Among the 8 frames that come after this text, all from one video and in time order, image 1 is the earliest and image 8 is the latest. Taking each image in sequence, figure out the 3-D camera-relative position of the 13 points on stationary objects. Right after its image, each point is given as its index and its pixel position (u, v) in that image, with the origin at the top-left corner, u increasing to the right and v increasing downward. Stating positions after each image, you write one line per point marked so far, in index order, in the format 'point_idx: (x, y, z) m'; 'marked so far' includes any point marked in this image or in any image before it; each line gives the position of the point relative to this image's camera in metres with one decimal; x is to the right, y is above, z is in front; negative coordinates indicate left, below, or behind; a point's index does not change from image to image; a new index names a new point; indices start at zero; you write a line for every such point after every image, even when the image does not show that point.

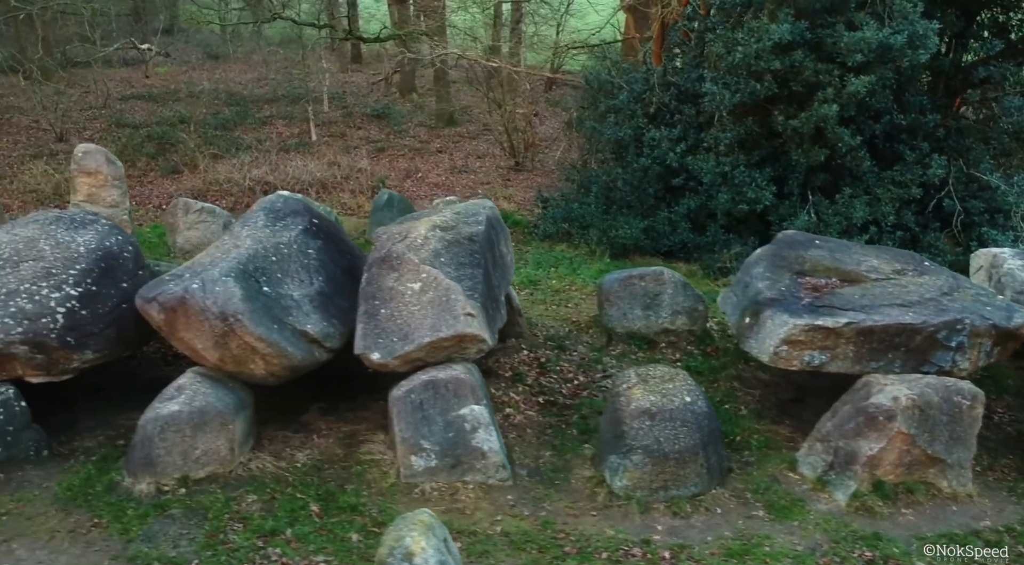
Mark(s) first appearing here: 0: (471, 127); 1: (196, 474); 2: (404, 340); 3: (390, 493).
0: (-0.9, +3.7, +18.9) m
1: (-1.4, -0.9, +3.6) m
2: (-0.5, -0.3, +3.7) m
3: (-0.6, -0.9, +3.5) m
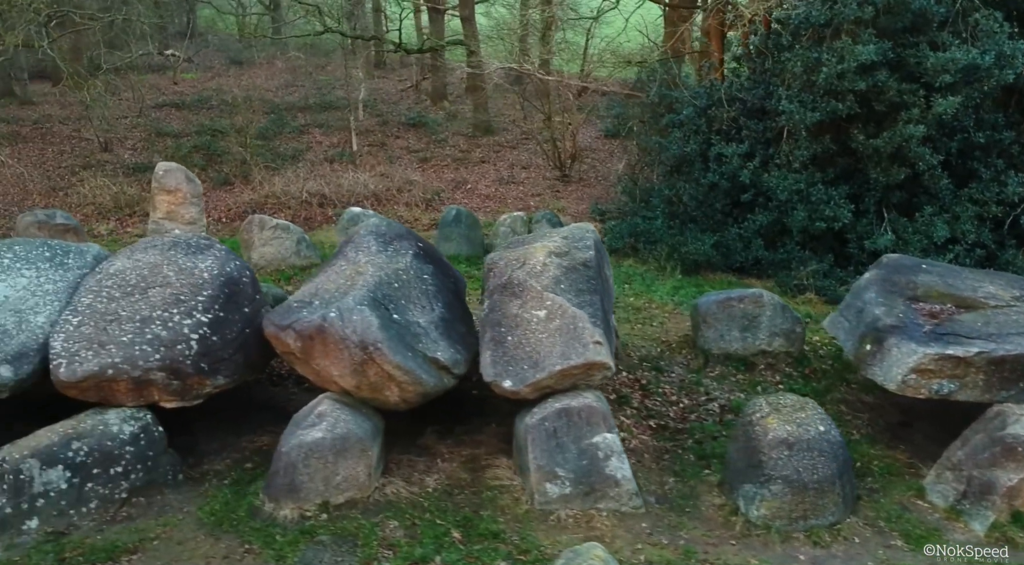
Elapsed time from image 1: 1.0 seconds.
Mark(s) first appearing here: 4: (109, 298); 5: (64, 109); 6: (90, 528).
0: (0.0, +3.5, +18.9) m
1: (-0.8, -1.0, +3.7) m
2: (+0.1, -0.4, +3.8) m
3: (+0.1, -1.1, +3.6) m
4: (-2.1, -0.1, +4.2) m
5: (-11.2, +4.4, +19.9) m
6: (-1.9, -1.1, +3.7) m
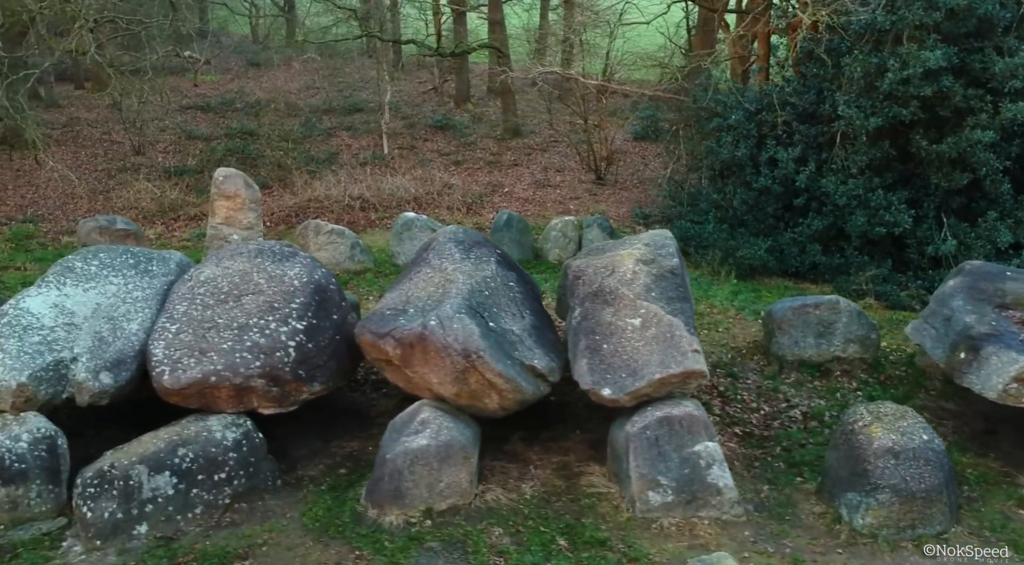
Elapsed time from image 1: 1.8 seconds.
0: (+0.6, +3.5, +19.0) m
1: (-0.3, -1.0, +3.7) m
2: (+0.6, -0.4, +3.8) m
3: (+0.5, -1.1, +3.6) m
4: (-1.7, -0.1, +4.3) m
5: (-10.6, +4.3, +20.0) m
6: (-1.5, -1.2, +3.7) m
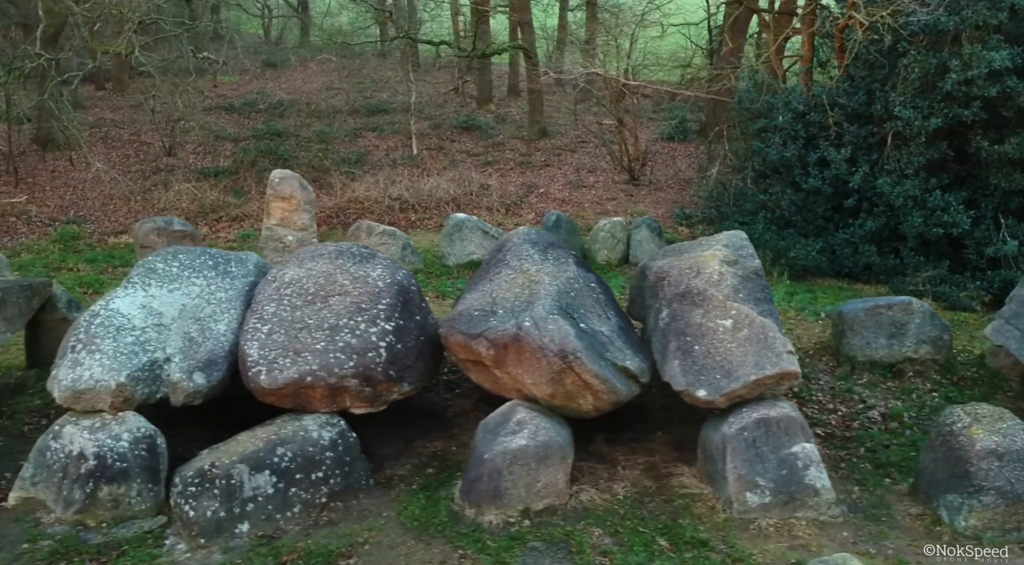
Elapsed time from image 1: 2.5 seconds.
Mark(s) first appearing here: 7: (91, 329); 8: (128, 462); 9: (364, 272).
0: (+1.3, +3.4, +19.0) m
1: (+0.1, -1.0, +3.7) m
2: (+1.0, -0.5, +3.8) m
3: (+1.0, -1.1, +3.6) m
4: (-1.2, -0.1, +4.3) m
5: (-9.9, +4.3, +20.2) m
6: (-1.0, -1.2, +3.7) m
7: (-2.2, -0.2, +4.2) m
8: (-1.8, -0.9, +3.8) m
9: (-0.9, +0.1, +4.6) m
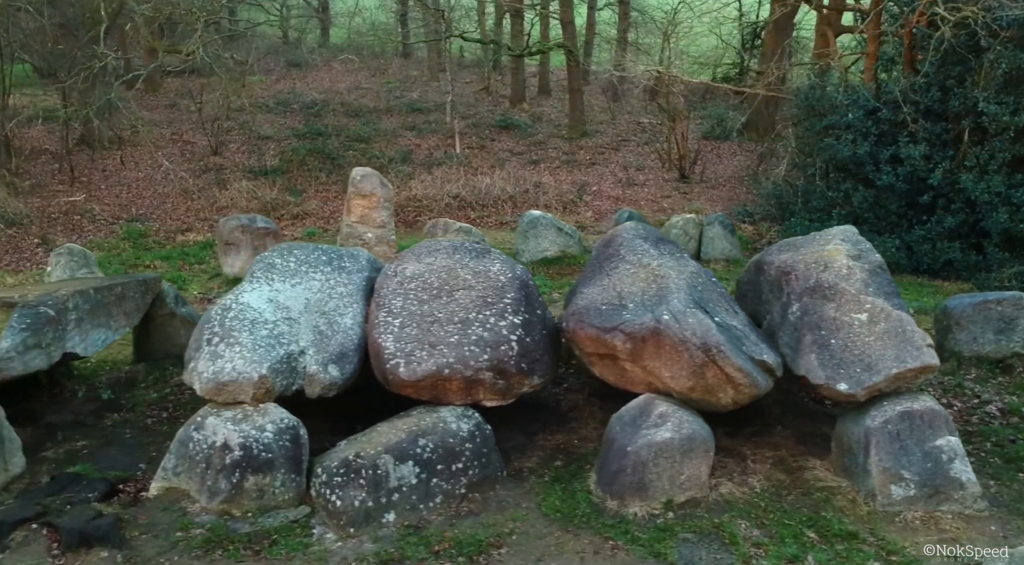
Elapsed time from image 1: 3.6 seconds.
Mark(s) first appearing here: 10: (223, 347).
0: (+2.2, +3.5, +19.0) m
1: (+0.8, -1.0, +3.7) m
2: (+1.7, -0.4, +3.8) m
3: (+1.7, -1.1, +3.7) m
4: (-0.5, -0.1, +4.4) m
5: (-8.9, +4.3, +20.4) m
6: (-0.3, -1.1, +3.8) m
7: (-1.5, -0.2, +4.3) m
8: (-1.2, -0.8, +3.9) m
9: (-0.2, +0.1, +4.6) m
10: (-1.5, -0.3, +4.1) m
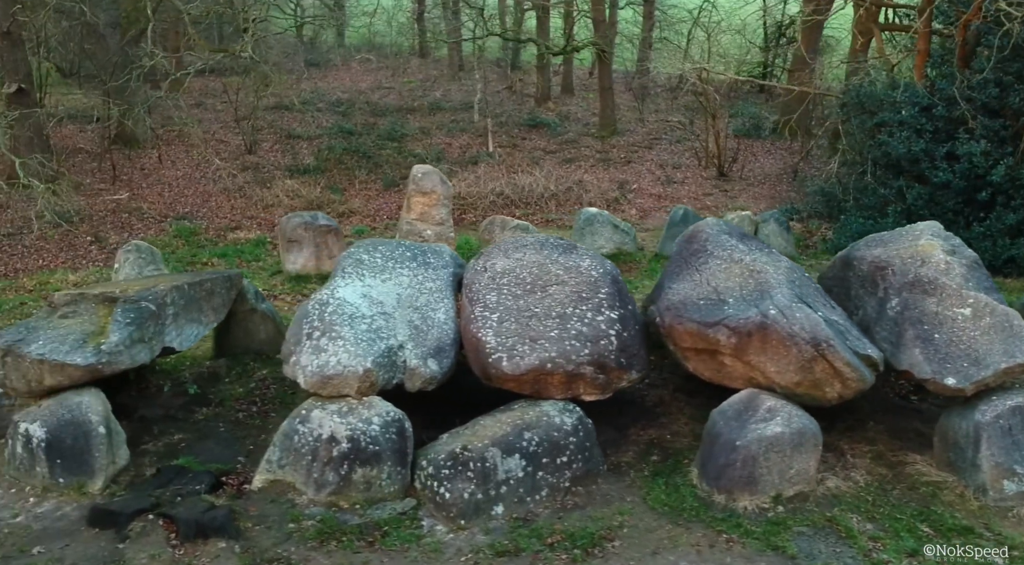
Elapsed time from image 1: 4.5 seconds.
0: (+3.0, +3.5, +19.0) m
1: (+1.3, -1.0, +3.7) m
2: (+2.2, -0.4, +3.8) m
3: (+2.2, -1.1, +3.6) m
4: (0.0, -0.1, +4.4) m
5: (-8.2, +4.4, +20.5) m
6: (+0.2, -1.1, +3.8) m
7: (-1.0, -0.2, +4.3) m
8: (-0.7, -0.8, +3.9) m
9: (+0.4, +0.1, +4.6) m
10: (-1.0, -0.3, +4.2) m
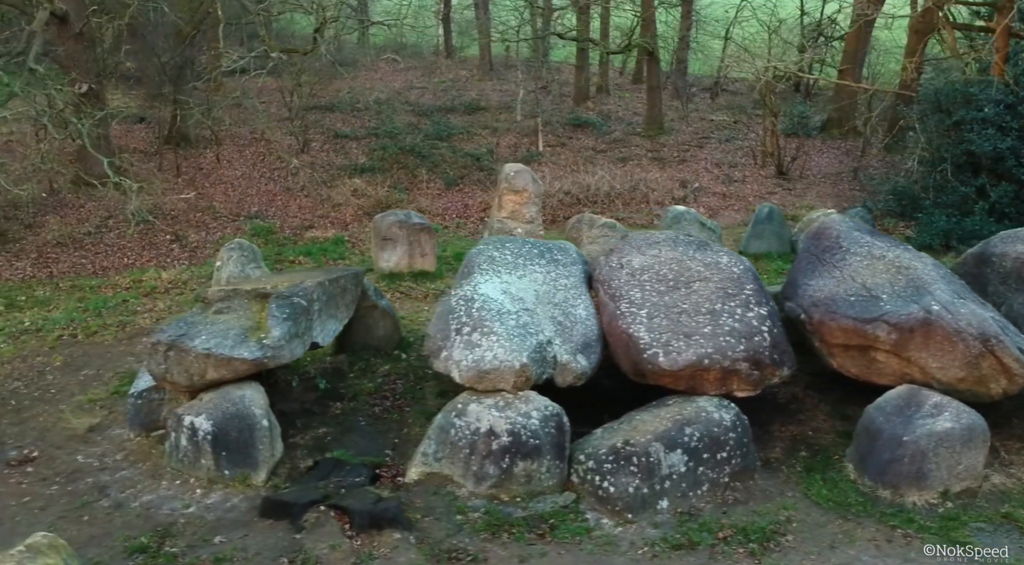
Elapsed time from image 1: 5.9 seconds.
0: (+4.1, +3.5, +18.9) m
1: (+2.1, -1.0, +3.7) m
2: (+3.0, -0.4, +3.8) m
3: (+3.0, -1.1, +3.6) m
4: (+0.8, 0.0, +4.4) m
5: (-7.0, +4.4, +20.7) m
6: (+1.0, -1.1, +3.8) m
7: (-0.2, -0.2, +4.4) m
8: (+0.1, -0.8, +4.0) m
9: (+1.2, +0.1, +4.7) m
10: (-0.2, -0.3, +4.2) m
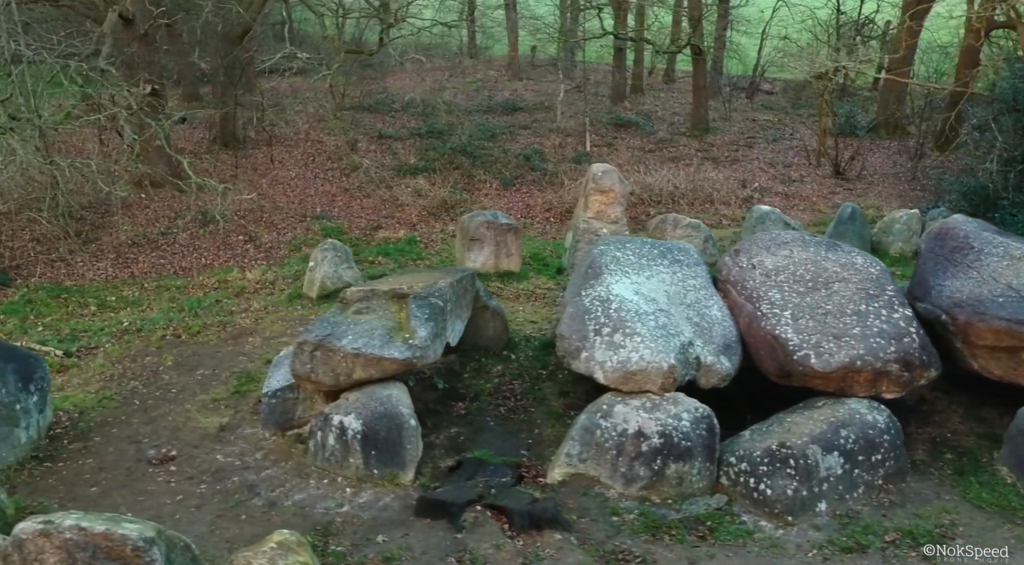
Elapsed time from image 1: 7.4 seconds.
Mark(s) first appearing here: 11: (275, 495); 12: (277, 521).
0: (+5.2, +3.5, +18.8) m
1: (+2.8, -1.0, +3.7) m
2: (+3.8, -0.4, +3.7) m
3: (+3.7, -1.1, +3.5) m
4: (+1.6, -0.1, +4.4) m
5: (-5.9, +4.4, +20.9) m
6: (+1.7, -1.1, +3.8) m
7: (+0.6, -0.2, +4.4) m
8: (+0.9, -0.8, +4.0) m
9: (+1.9, +0.1, +4.6) m
10: (+0.6, -0.3, +4.2) m
11: (-1.2, -1.1, +4.0) m
12: (-1.1, -1.1, +3.8) m
